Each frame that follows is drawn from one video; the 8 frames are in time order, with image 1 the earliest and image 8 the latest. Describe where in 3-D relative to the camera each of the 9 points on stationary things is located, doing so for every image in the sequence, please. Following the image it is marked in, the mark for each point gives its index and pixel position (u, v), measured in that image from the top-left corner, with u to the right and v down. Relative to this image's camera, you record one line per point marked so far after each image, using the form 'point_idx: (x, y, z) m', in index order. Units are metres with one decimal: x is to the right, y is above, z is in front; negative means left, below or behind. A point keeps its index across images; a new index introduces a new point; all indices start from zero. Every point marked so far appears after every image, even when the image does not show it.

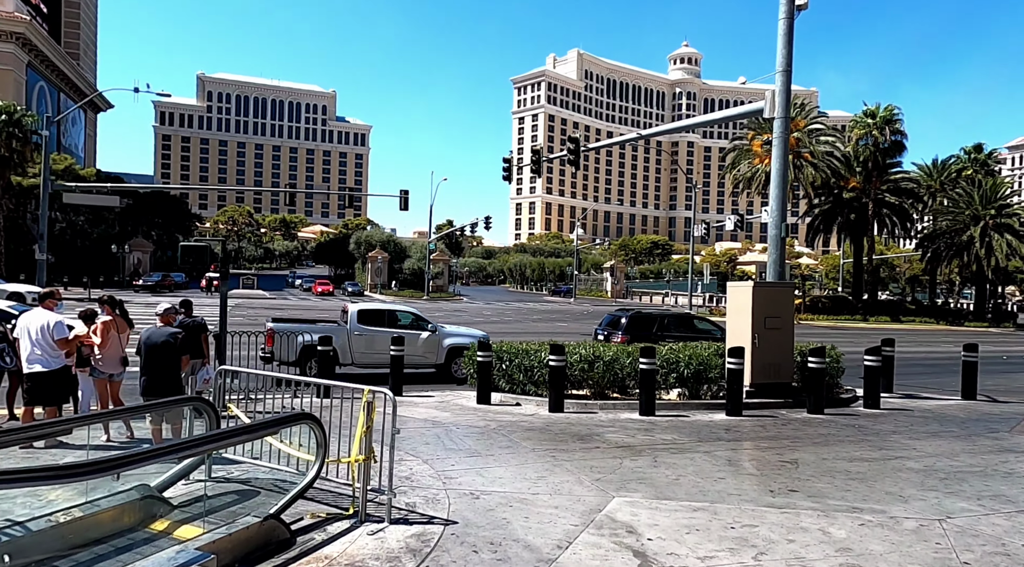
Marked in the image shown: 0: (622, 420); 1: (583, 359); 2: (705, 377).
0: (+1.4, -1.7, +10.4) m
1: (+1.0, -1.1, +11.9) m
2: (+2.7, -1.3, +11.4) m
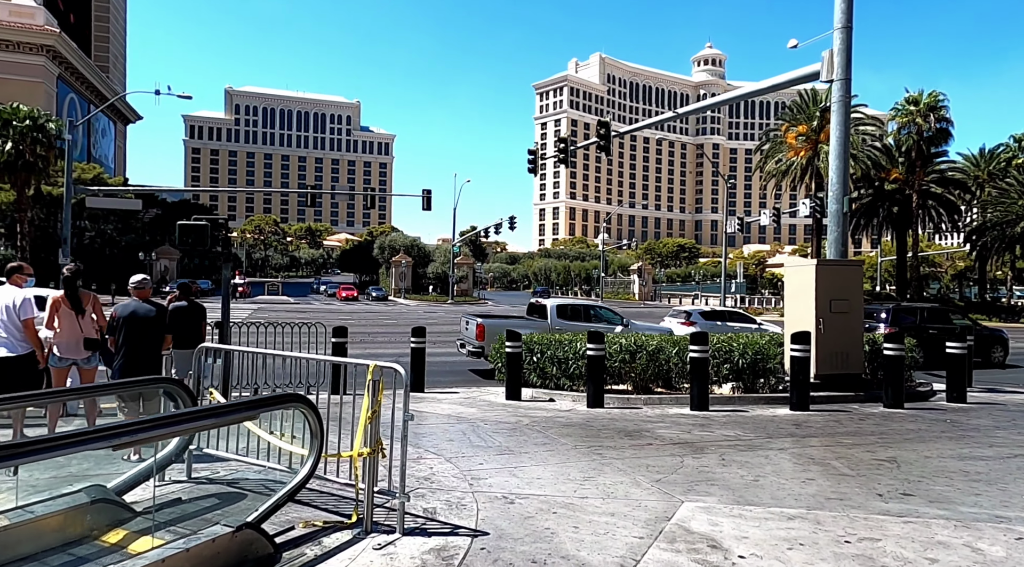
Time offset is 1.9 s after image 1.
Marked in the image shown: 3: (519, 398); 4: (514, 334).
0: (+1.8, -1.5, +9.2) m
1: (+1.5, -0.8, +10.7) m
2: (+3.1, -1.0, +10.1) m
3: (+0.1, -1.6, +11.5) m
4: (0.0, -0.7, +11.5) m
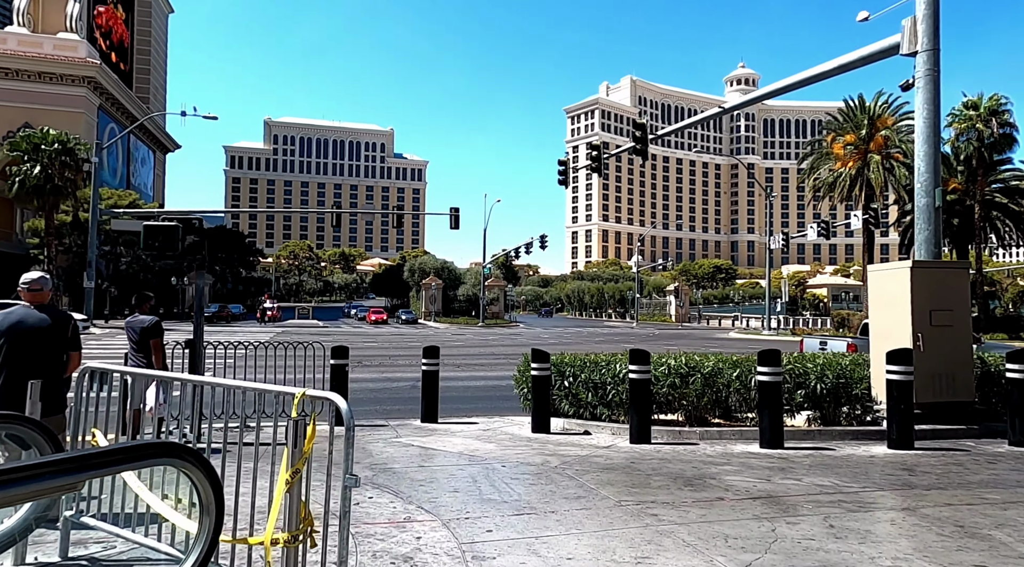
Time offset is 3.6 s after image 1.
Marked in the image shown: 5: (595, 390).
0: (+2.0, -1.5, +7.3) m
1: (+1.7, -0.9, +8.8) m
2: (+3.3, -1.1, +8.2) m
3: (+0.4, -1.7, +9.7) m
4: (+0.3, -0.8, +9.7) m
5: (+1.0, -1.3, +9.8) m
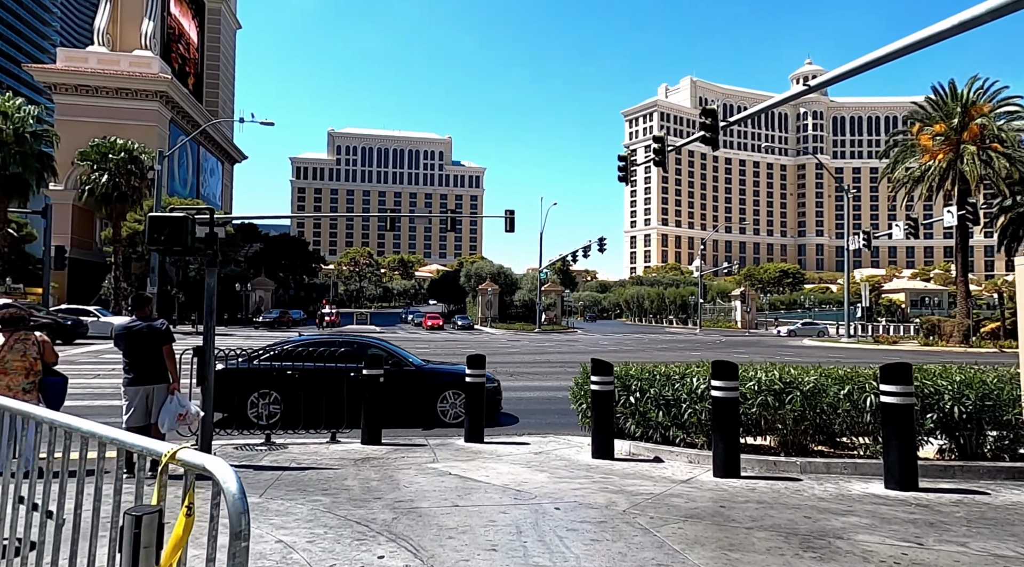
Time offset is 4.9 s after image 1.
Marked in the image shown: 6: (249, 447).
0: (+2.4, -1.5, +5.7) m
1: (+2.2, -0.9, +7.2) m
2: (+3.8, -1.1, +6.5) m
3: (+1.0, -1.7, +8.2) m
4: (+0.9, -0.8, +8.2) m
5: (+1.5, -1.2, +8.2) m
6: (-3.8, -2.4, +12.1) m
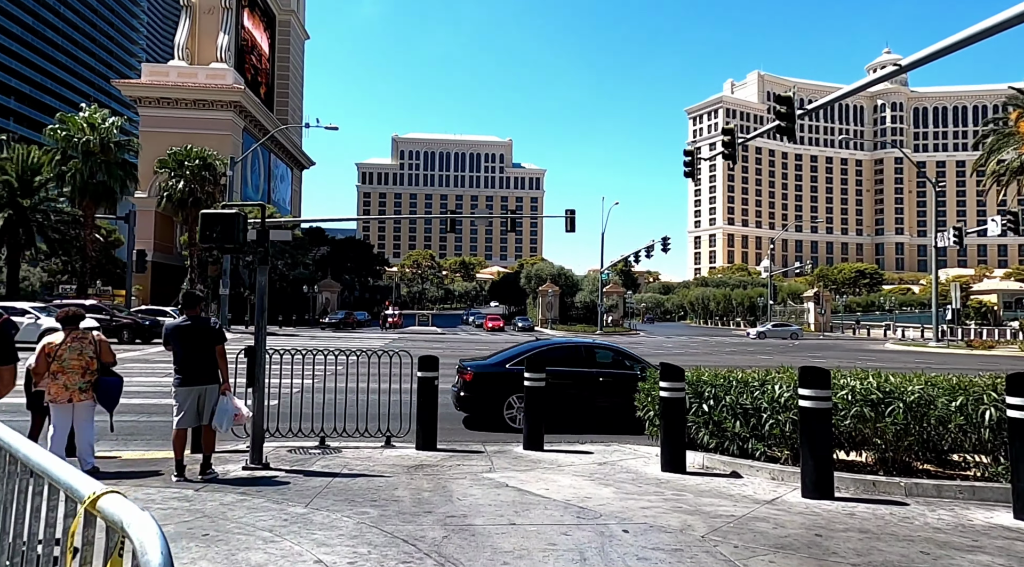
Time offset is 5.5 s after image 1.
0: (+2.8, -1.4, +4.8) m
1: (+2.7, -0.9, +6.4) m
2: (+4.2, -1.0, +5.6) m
3: (+1.5, -1.7, +7.5) m
4: (+1.4, -0.8, +7.5) m
5: (+2.1, -1.2, +7.5) m
6: (-2.9, -2.4, +11.7) m
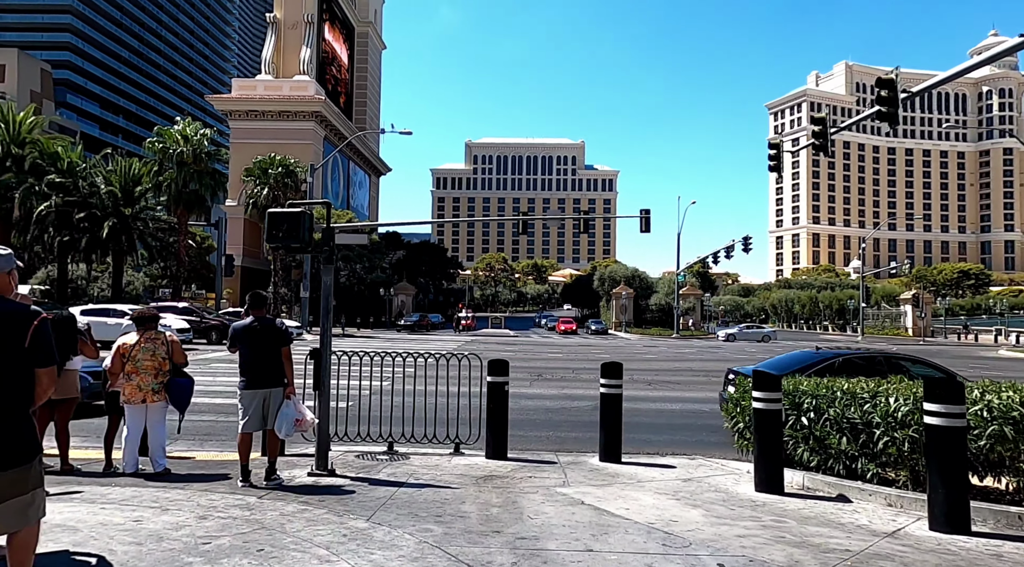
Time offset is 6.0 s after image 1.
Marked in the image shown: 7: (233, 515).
0: (+3.1, -1.4, +3.9) m
1: (+3.2, -0.8, +5.5) m
2: (+4.7, -1.0, +4.5) m
3: (+2.2, -1.7, +6.6) m
4: (+2.1, -0.8, +6.7) m
5: (+2.7, -1.2, +6.6) m
6: (-1.9, -2.4, +11.3) m
7: (-2.8, -2.3, +8.2) m
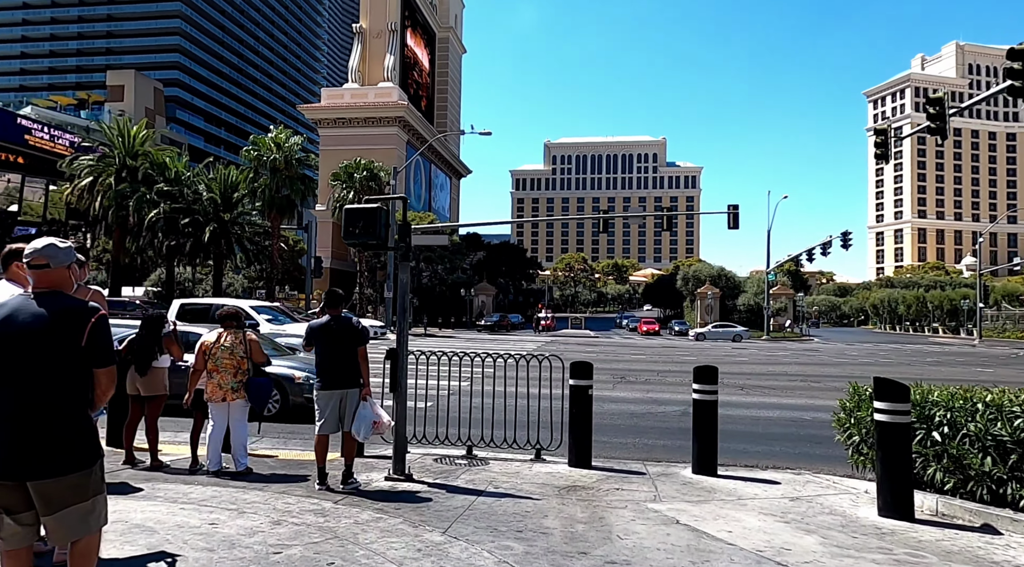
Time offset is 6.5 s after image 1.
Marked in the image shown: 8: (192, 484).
0: (+3.5, -1.4, +3.0) m
1: (+3.7, -0.8, +4.5) m
2: (+5.1, -1.0, +3.5) m
3: (+2.8, -1.6, +5.8) m
4: (+2.7, -0.7, +5.8) m
5: (+3.3, -1.2, +5.7) m
6: (-0.8, -2.3, +10.8) m
7: (-2.0, -2.3, +7.8) m
8: (-3.6, -2.3, +9.4) m
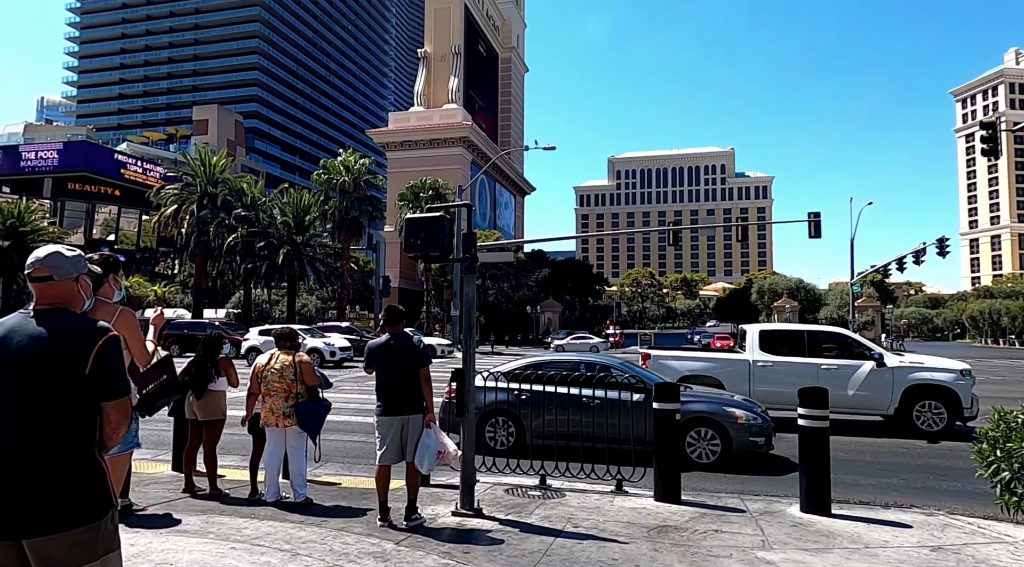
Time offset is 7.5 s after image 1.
0: (+3.8, -1.3, +1.7) m
1: (+4.1, -0.8, +3.2) m
2: (+5.4, -0.9, +2.1) m
3: (+3.3, -1.6, +4.6) m
4: (+3.2, -0.8, +4.6) m
5: (+3.8, -1.2, +4.4) m
6: (+0.1, -2.5, +9.8) m
7: (-1.3, -2.4, +7.0) m
8: (-2.8, -2.5, +8.6) m
